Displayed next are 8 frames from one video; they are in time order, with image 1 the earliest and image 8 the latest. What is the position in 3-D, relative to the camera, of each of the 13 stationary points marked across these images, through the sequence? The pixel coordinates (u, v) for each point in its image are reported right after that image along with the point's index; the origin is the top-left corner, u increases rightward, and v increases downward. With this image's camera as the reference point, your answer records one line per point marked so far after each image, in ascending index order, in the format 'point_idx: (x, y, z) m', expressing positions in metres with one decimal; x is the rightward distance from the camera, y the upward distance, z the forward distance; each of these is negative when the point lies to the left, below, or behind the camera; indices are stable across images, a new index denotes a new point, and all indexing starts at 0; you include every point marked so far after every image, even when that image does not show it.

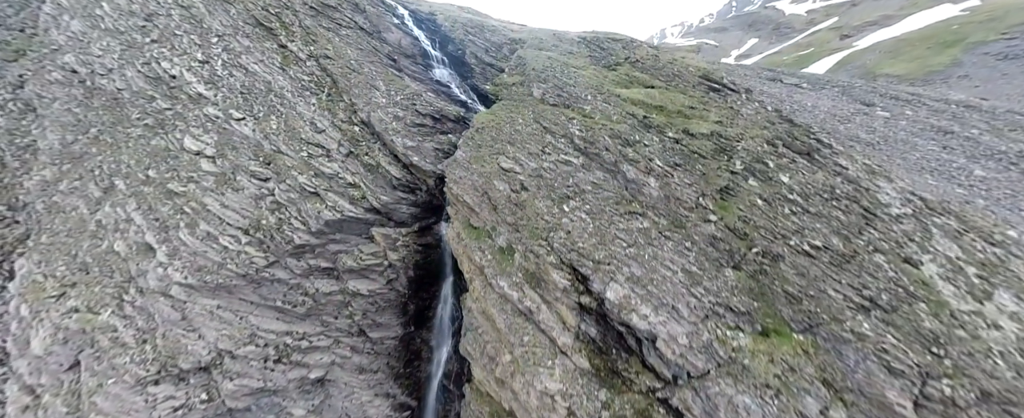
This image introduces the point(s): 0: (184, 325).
0: (-12.5, -4.4, +11.7) m
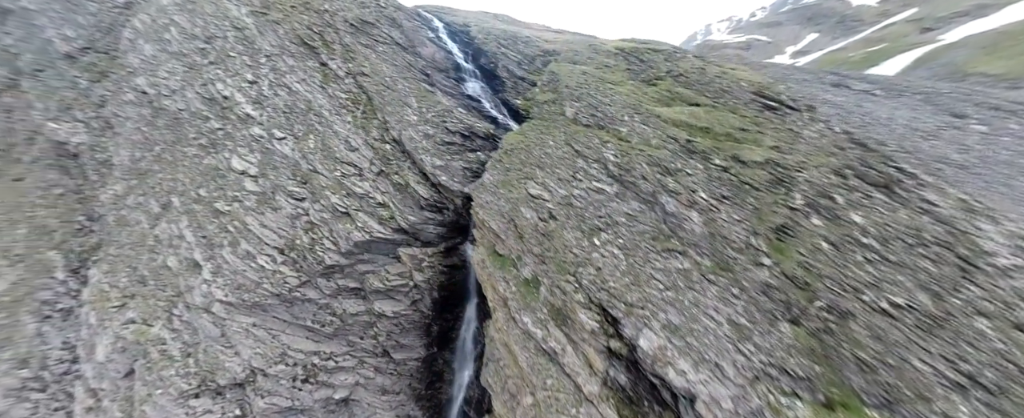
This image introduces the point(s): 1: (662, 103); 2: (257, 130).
0: (-11.6, -5.3, +12.3) m
1: (+8.3, +5.9, +17.1) m
2: (-13.9, +4.3, +16.8) m
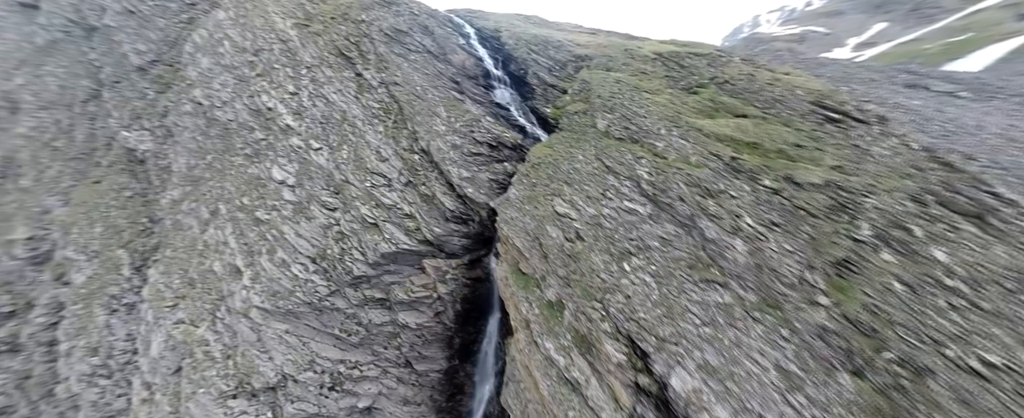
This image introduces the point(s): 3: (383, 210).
0: (-10.7, -5.8, +12.9) m
1: (+9.8, +4.9, +15.9) m
2: (-12.4, +3.9, +17.5) m
3: (-6.8, 0.0, +16.1) m
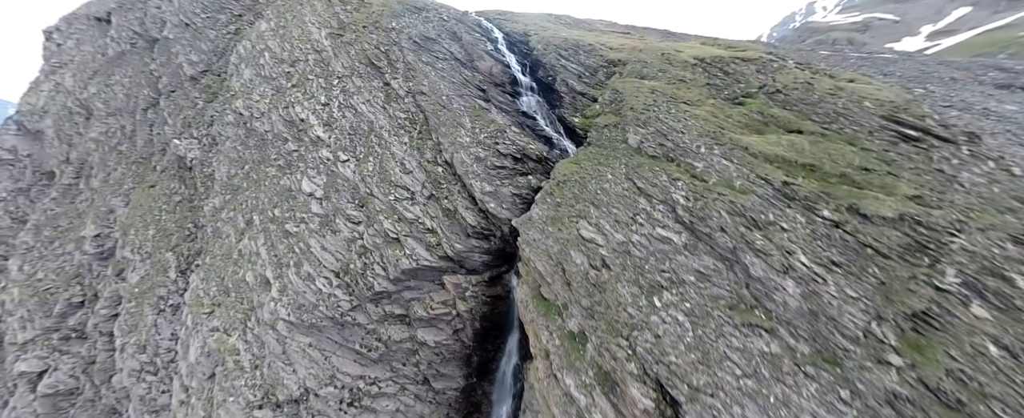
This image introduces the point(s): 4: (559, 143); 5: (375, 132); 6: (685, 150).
0: (-9.9, -6.5, +13.3) m
1: (+11.1, +3.7, +14.3) m
2: (-10.9, +3.3, +17.9) m
3: (-5.6, -0.8, +16.1) m
4: (+3.1, +4.3, +20.0) m
5: (-8.6, +4.8, +19.1) m
6: (+7.7, +2.6, +13.6) m
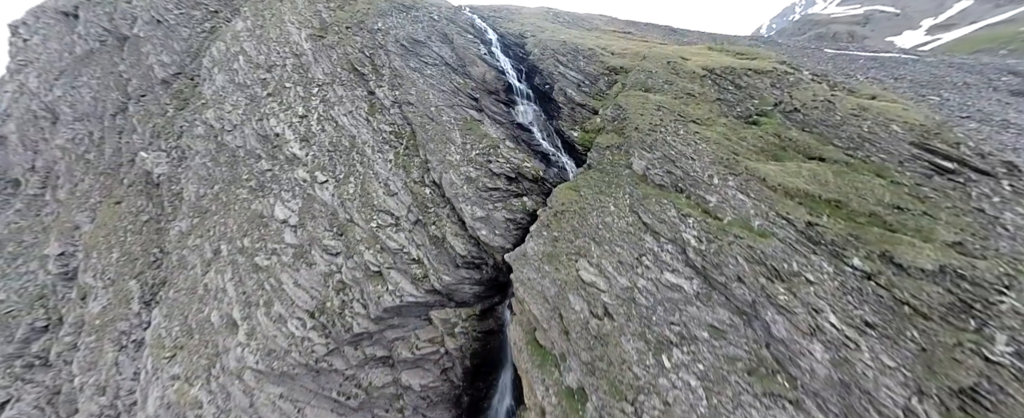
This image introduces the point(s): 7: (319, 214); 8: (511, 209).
0: (-10.2, -7.9, +12.0) m
1: (+10.8, +2.3, +13.0) m
2: (-11.3, +2.0, +16.4) m
3: (-5.9, -2.2, +14.7) m
4: (+2.7, +3.0, +18.6) m
5: (-8.9, +3.5, +17.6) m
6: (+7.4, +1.2, +12.3) m
7: (-9.6, -0.2, +15.2) m
8: (0.0, 0.0, +16.2) m
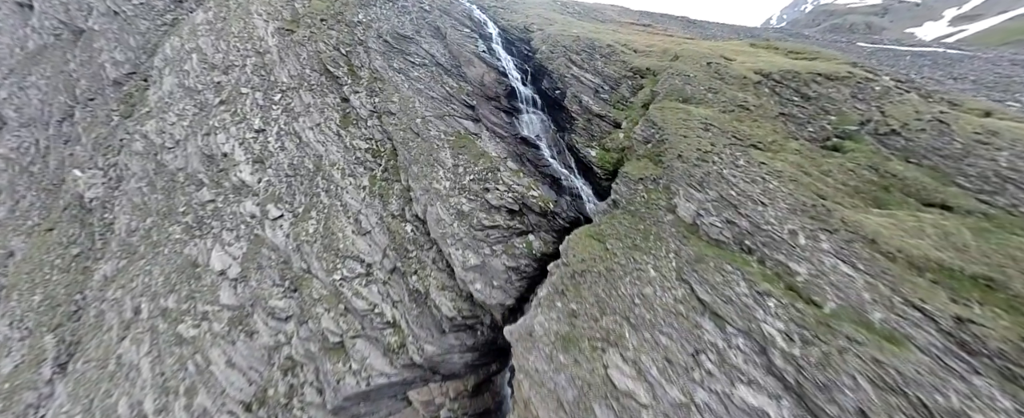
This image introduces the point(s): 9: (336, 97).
0: (-10.2, -9.8, +8.9) m
1: (+10.8, +0.3, +9.5) m
2: (-11.2, +0.2, +13.1) m
3: (-5.8, -4.0, +11.4) m
4: (+2.9, +1.2, +15.1) m
5: (-8.8, +1.7, +14.2) m
6: (+7.5, -0.8, +8.8) m
7: (-9.5, -2.1, +11.9) m
8: (+0.1, -1.9, +12.8) m
9: (-9.8, +6.3, +17.1) m
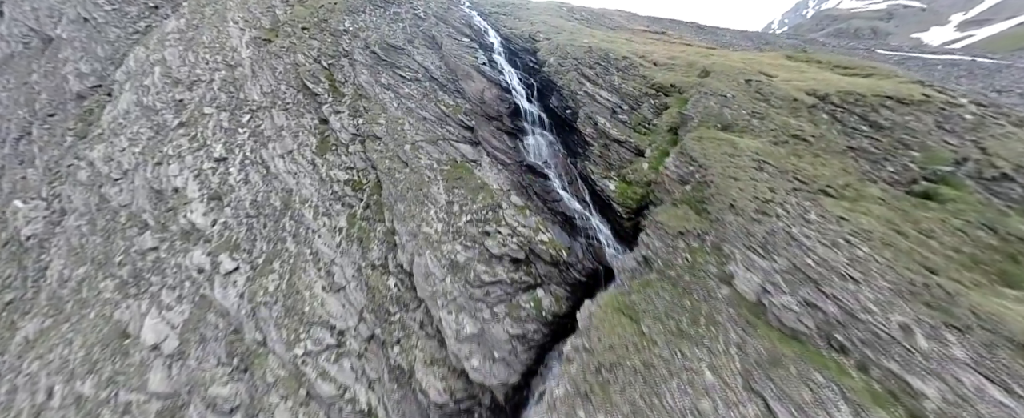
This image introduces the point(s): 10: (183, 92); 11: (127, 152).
0: (-10.1, -11.5, +6.5) m
1: (+11.0, -1.5, +7.1) m
2: (-11.0, -1.6, +10.8) m
3: (-5.7, -5.8, +9.1) m
4: (+3.1, -0.6, +12.8) m
5: (-8.6, -0.1, +11.9) m
6: (+7.7, -2.6, +6.4) m
7: (-9.3, -3.8, +9.6) m
8: (+0.2, -3.7, +10.4) m
9: (-9.6, +4.4, +14.8) m
10: (-16.7, +5.9, +15.5) m
11: (-17.4, +2.6, +13.8) m
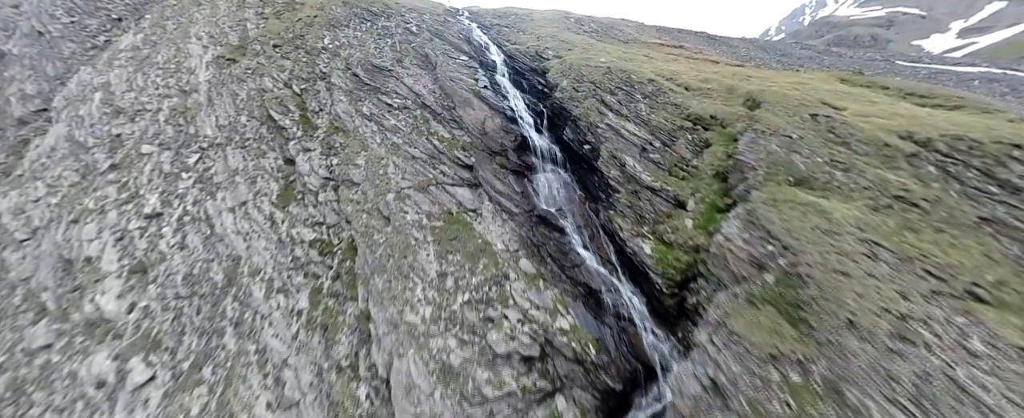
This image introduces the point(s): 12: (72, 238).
0: (-9.8, -13.8, +3.6) m
1: (+11.3, -3.7, +4.3) m
2: (-10.7, -3.9, +8.0) m
3: (-5.4, -8.1, +6.2) m
4: (+3.4, -3.0, +10.1) m
5: (-8.3, -2.4, +9.2) m
6: (+8.0, -4.8, +3.7) m
7: (-9.0, -6.1, +6.8) m
8: (+0.5, -6.0, +7.6) m
9: (-9.3, +2.1, +12.2) m
10: (-16.4, +3.5, +12.9) m
11: (-17.1, +0.3, +11.1) m
12: (-14.0, -0.9, +9.9) m
